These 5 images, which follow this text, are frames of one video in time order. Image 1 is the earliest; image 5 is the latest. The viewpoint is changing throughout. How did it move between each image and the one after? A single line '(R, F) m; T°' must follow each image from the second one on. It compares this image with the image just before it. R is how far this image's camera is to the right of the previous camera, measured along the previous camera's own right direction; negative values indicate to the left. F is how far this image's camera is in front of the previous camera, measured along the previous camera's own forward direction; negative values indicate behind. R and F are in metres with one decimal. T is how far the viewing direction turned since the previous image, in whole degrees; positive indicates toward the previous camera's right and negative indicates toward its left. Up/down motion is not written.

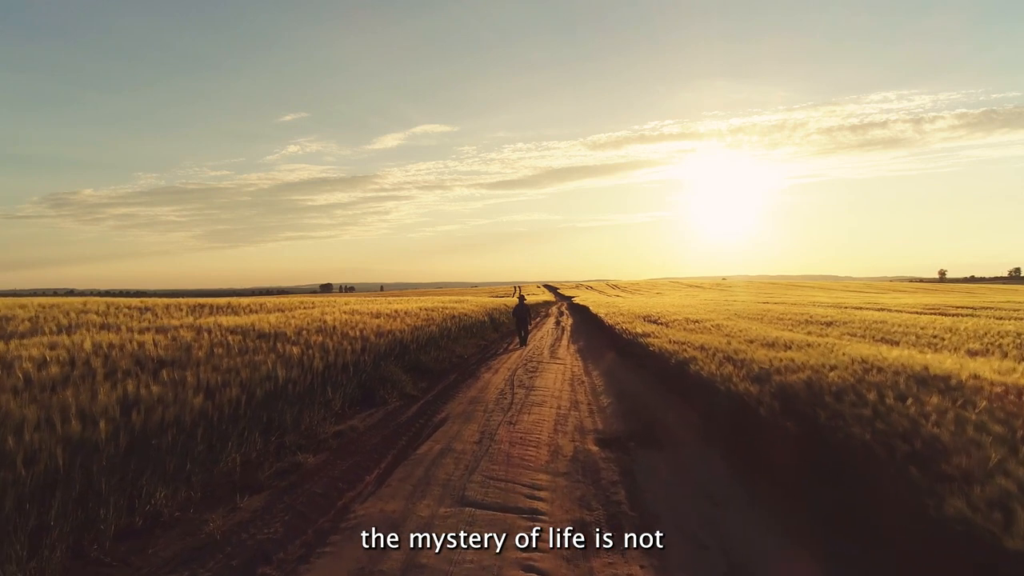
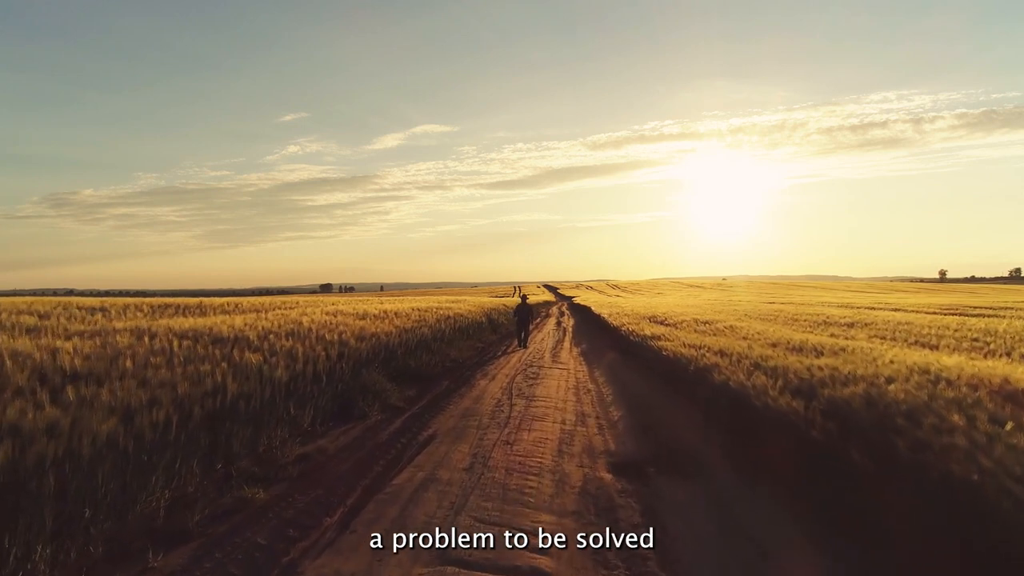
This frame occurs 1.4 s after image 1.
(0.0, +1.1) m; 0°
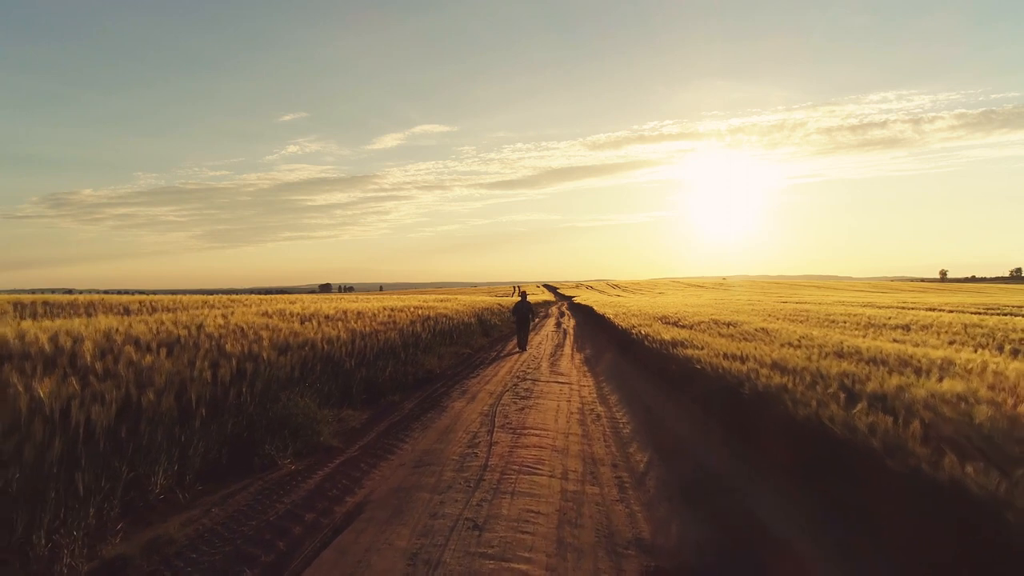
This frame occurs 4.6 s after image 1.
(-0.3, +0.2) m; 0°
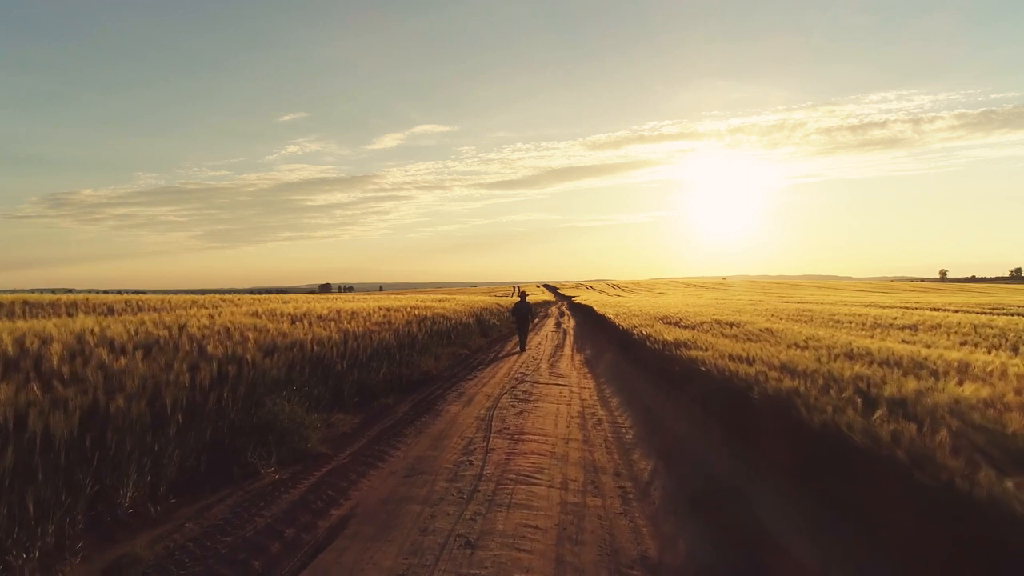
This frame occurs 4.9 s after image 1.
(-0.3, -0.8) m; 0°
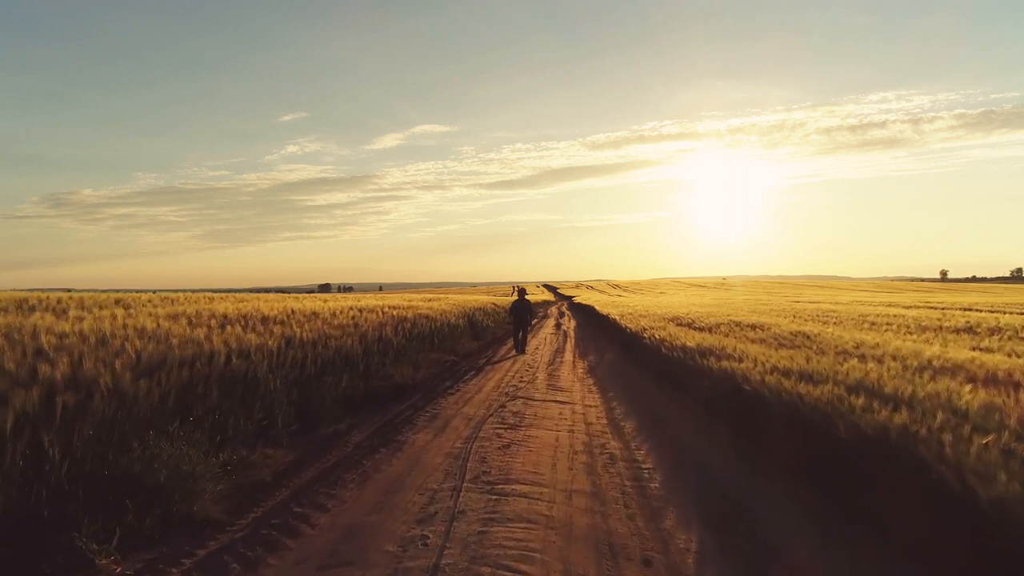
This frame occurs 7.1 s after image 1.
(+0.2, +1.8) m; 0°
